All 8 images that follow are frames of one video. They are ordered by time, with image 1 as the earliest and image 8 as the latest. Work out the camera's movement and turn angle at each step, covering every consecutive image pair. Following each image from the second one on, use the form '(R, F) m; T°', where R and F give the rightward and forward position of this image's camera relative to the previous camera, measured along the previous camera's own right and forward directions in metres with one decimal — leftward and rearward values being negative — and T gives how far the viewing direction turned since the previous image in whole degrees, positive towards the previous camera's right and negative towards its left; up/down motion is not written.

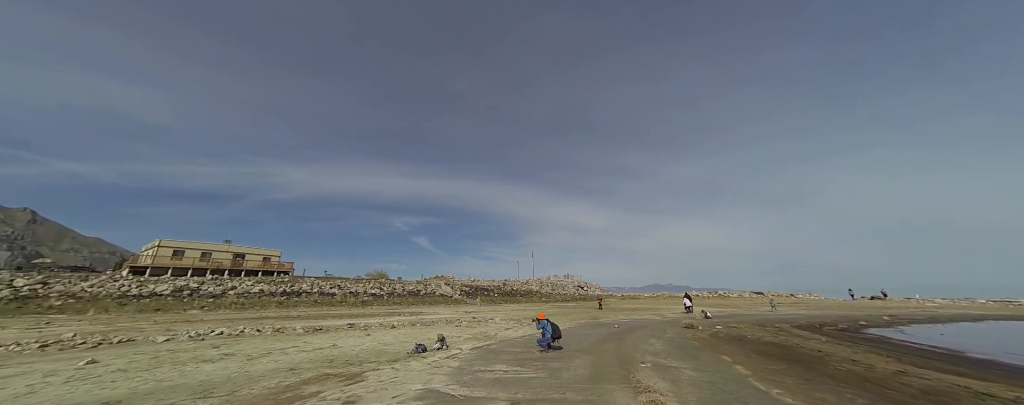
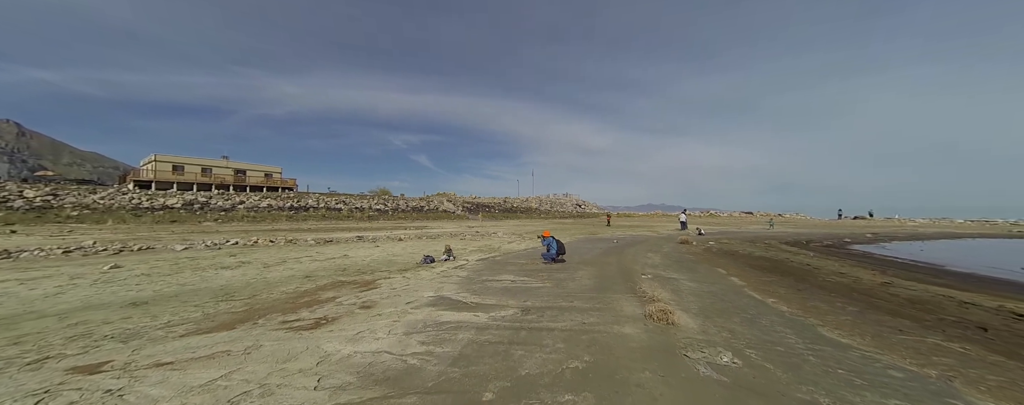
(-0.3, +0.7) m; 0°
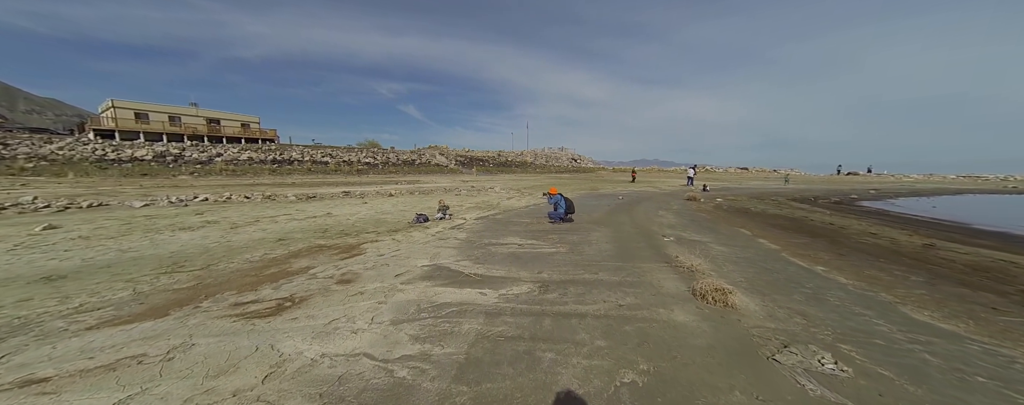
(-0.4, +1.5) m; +1°
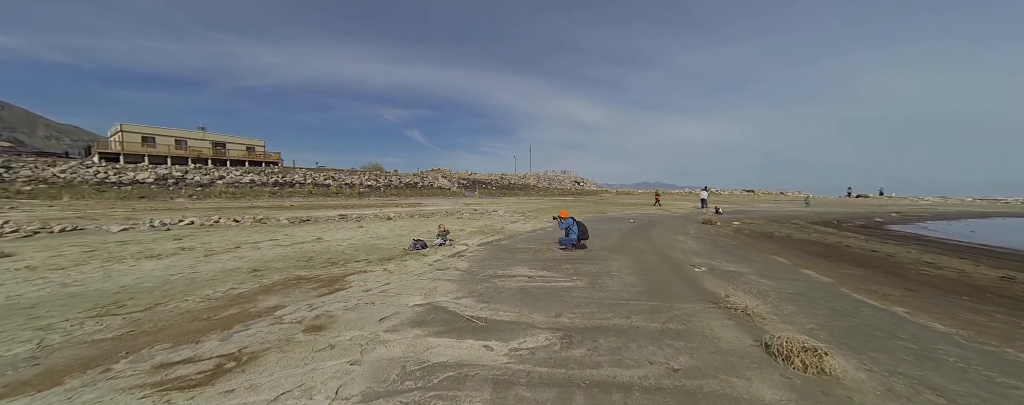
(-0.2, +1.0) m; 0°
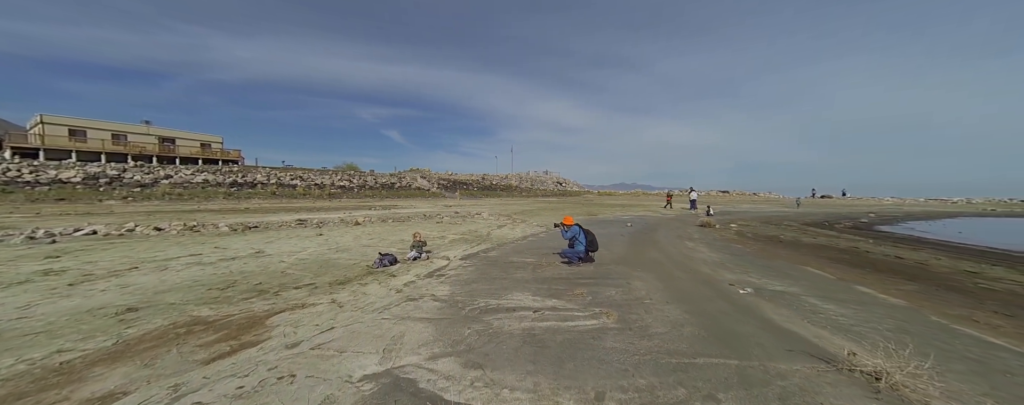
(-0.3, +1.9) m; +4°
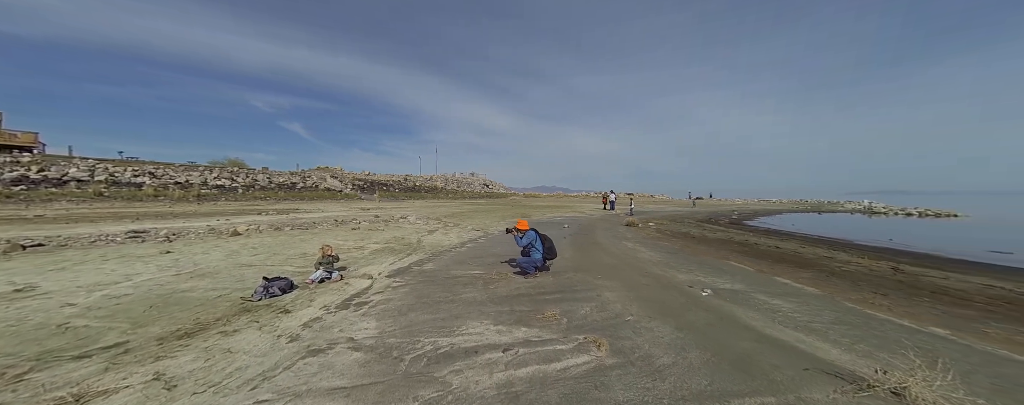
(-0.5, +1.4) m; +15°
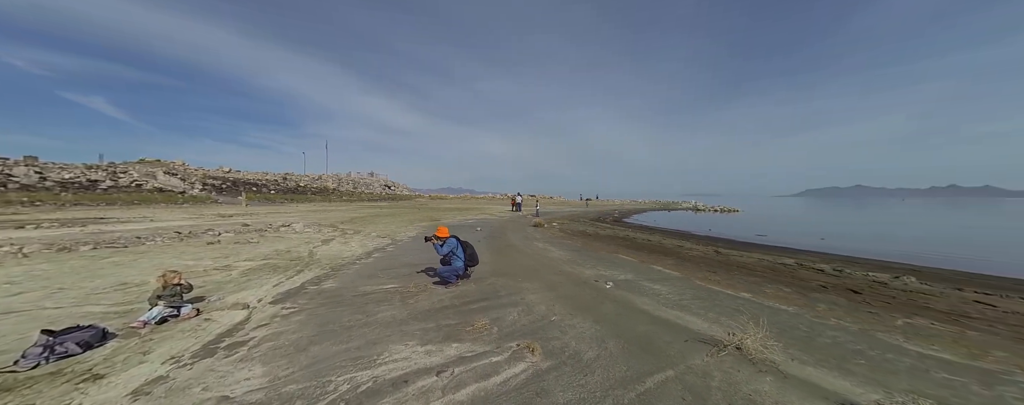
(-0.3, +0.2) m; +19°
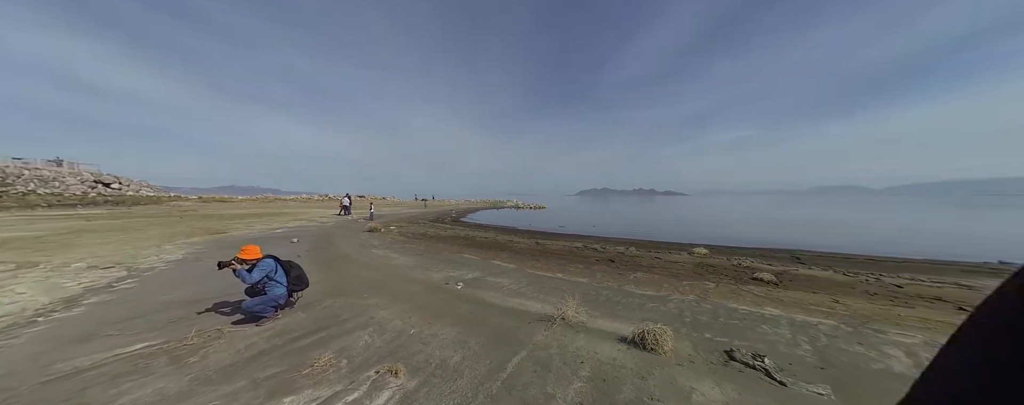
(-0.3, 0.0) m; +32°
